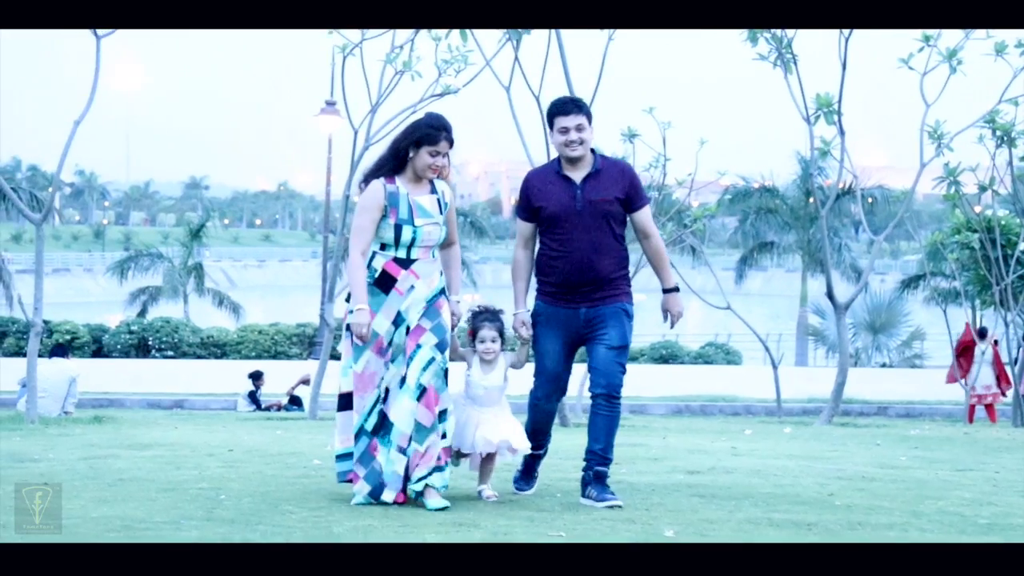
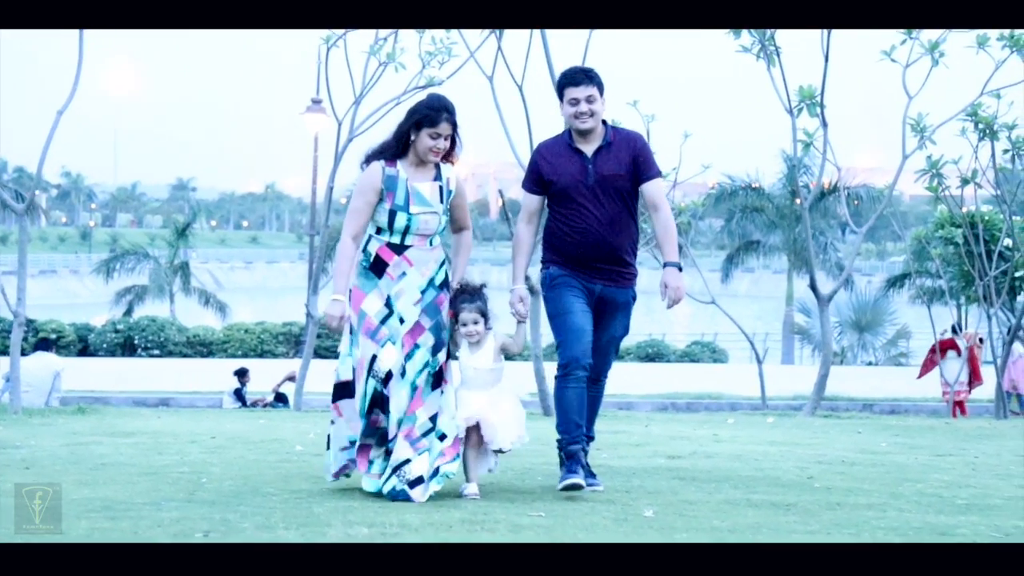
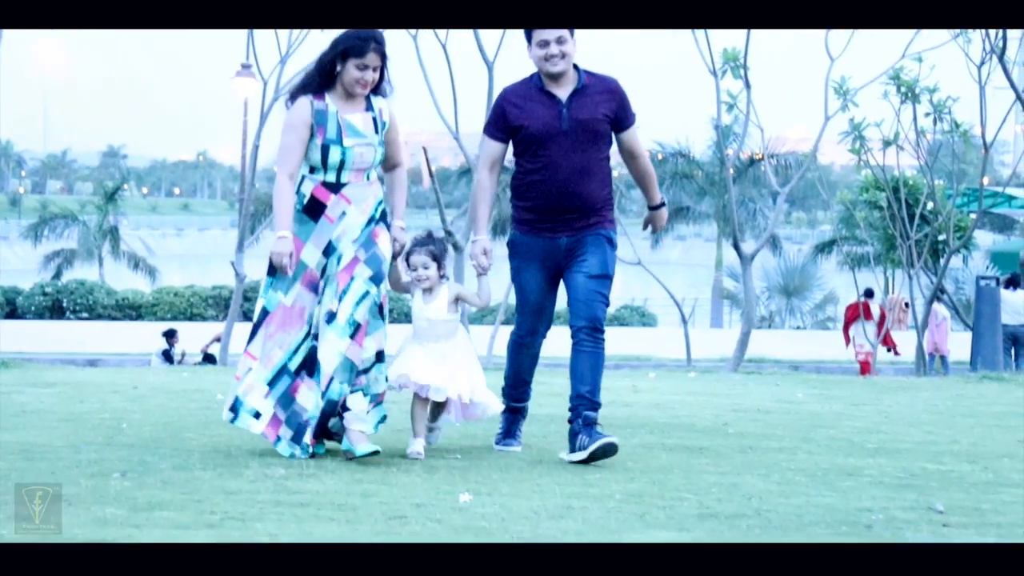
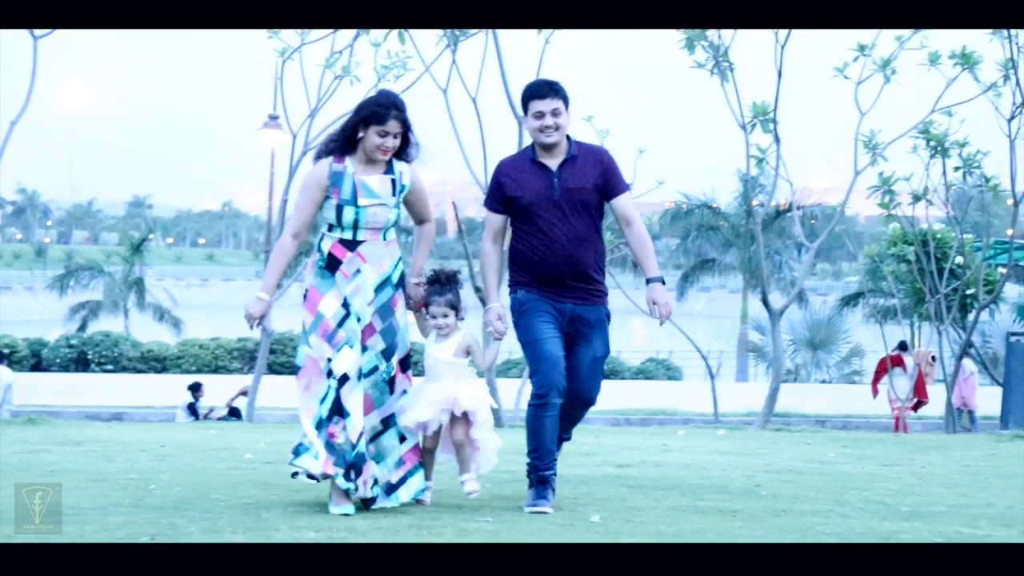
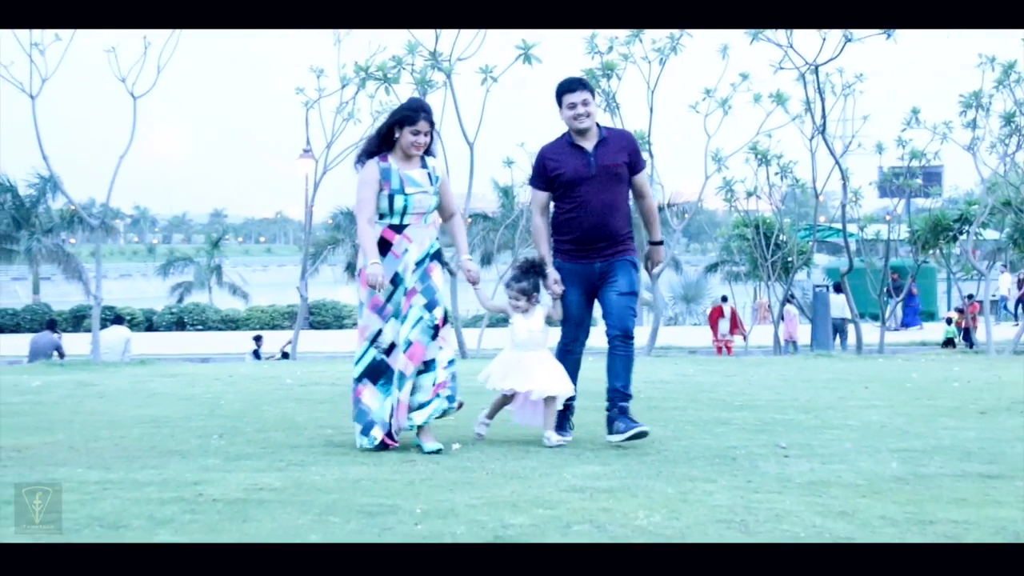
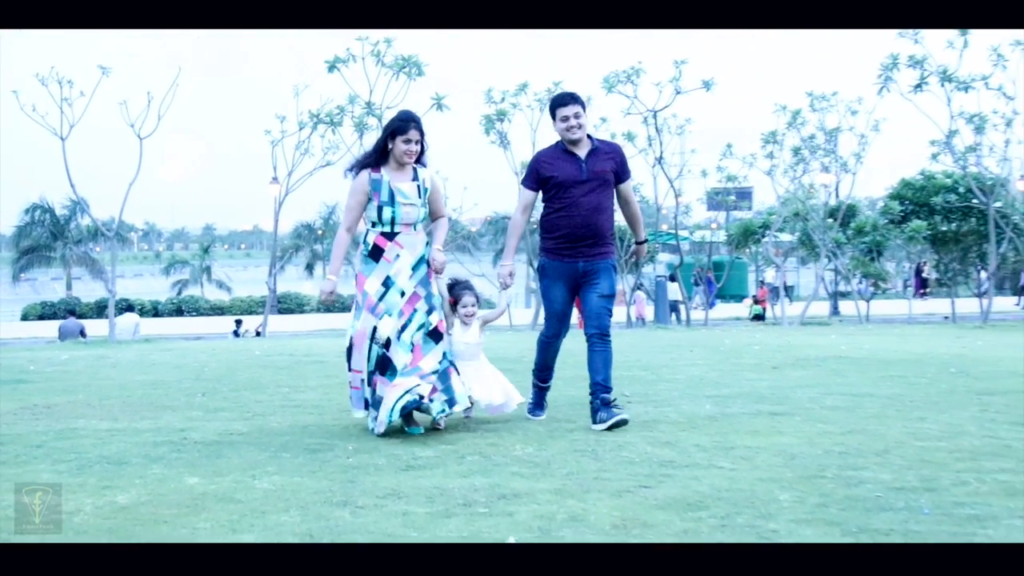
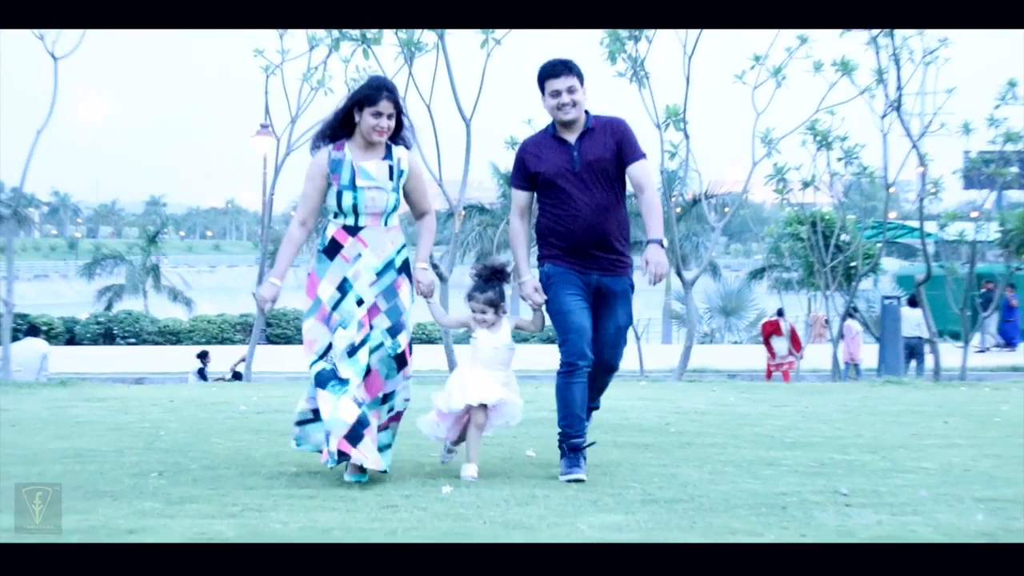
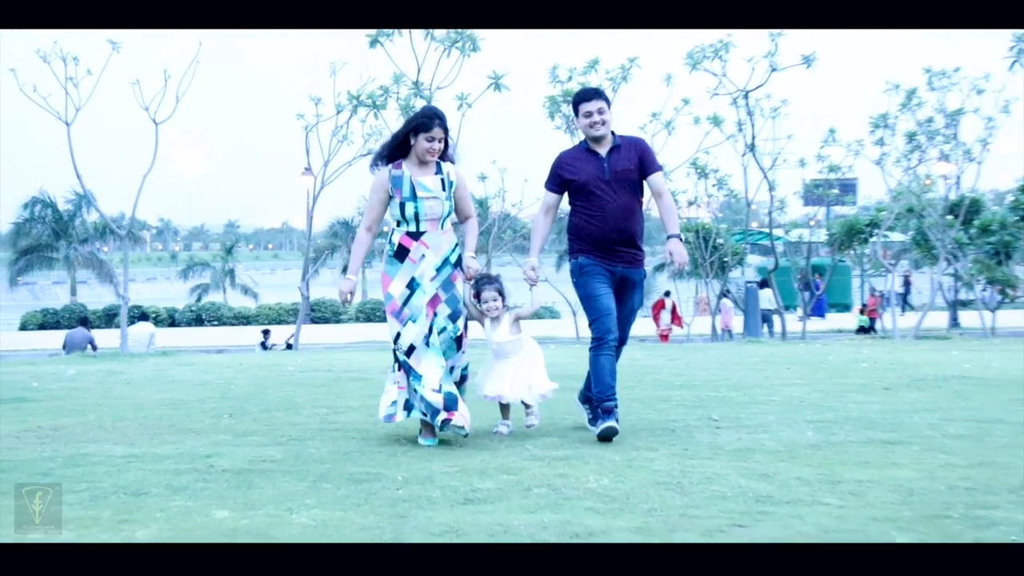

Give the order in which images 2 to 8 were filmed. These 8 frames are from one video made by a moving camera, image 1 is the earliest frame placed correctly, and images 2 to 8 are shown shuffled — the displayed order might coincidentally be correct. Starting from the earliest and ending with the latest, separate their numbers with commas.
2, 4, 3, 7, 5, 8, 6
